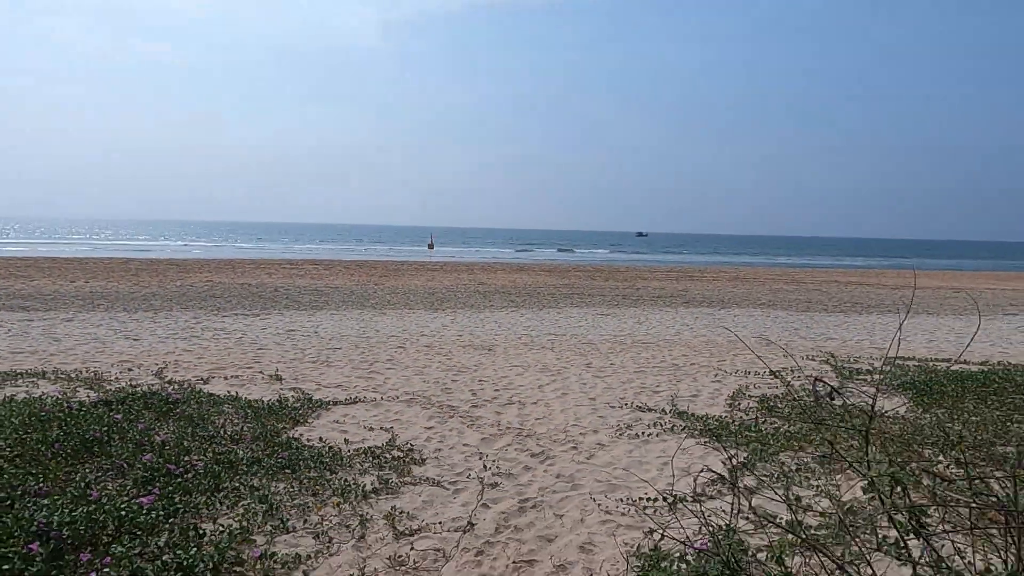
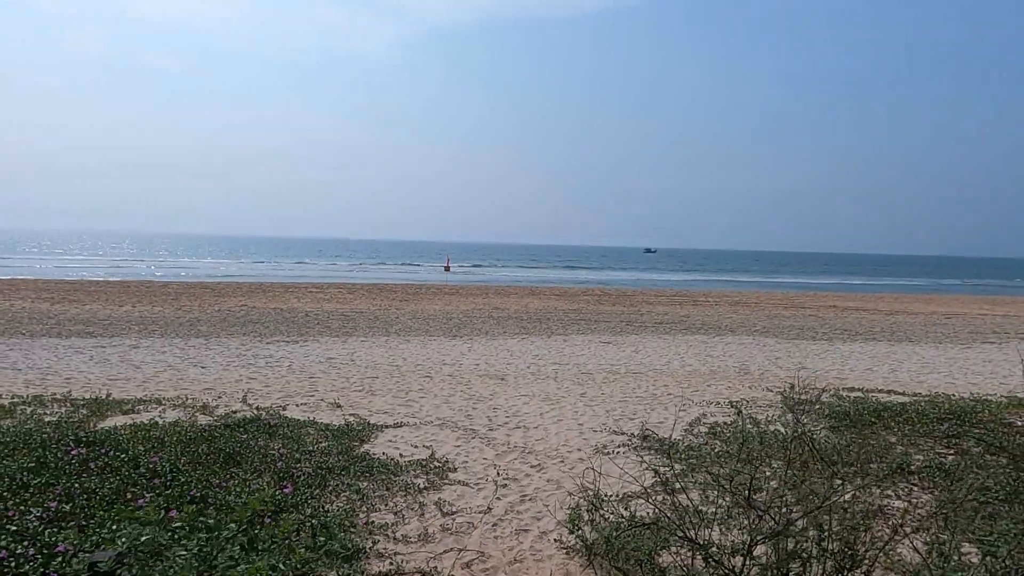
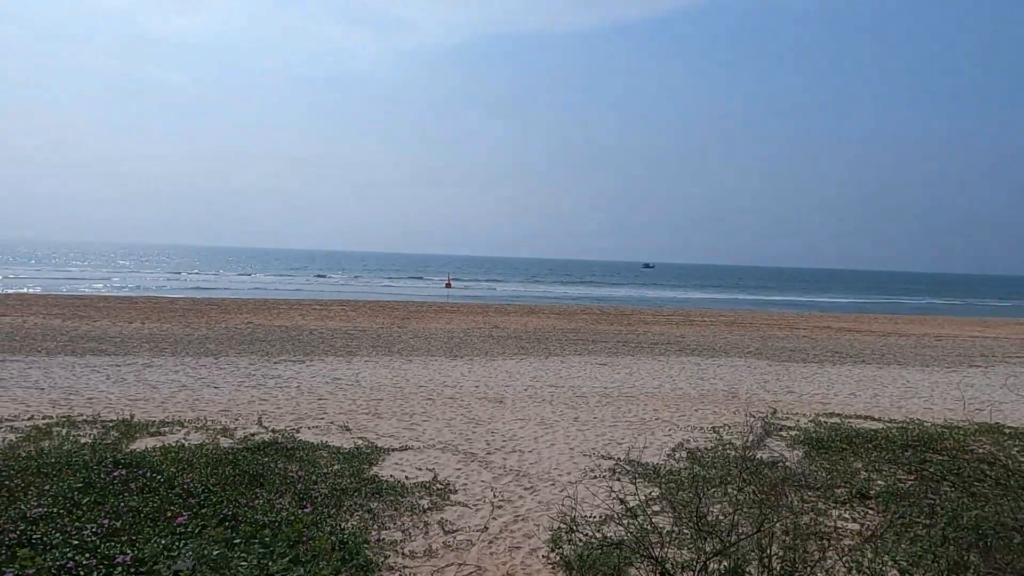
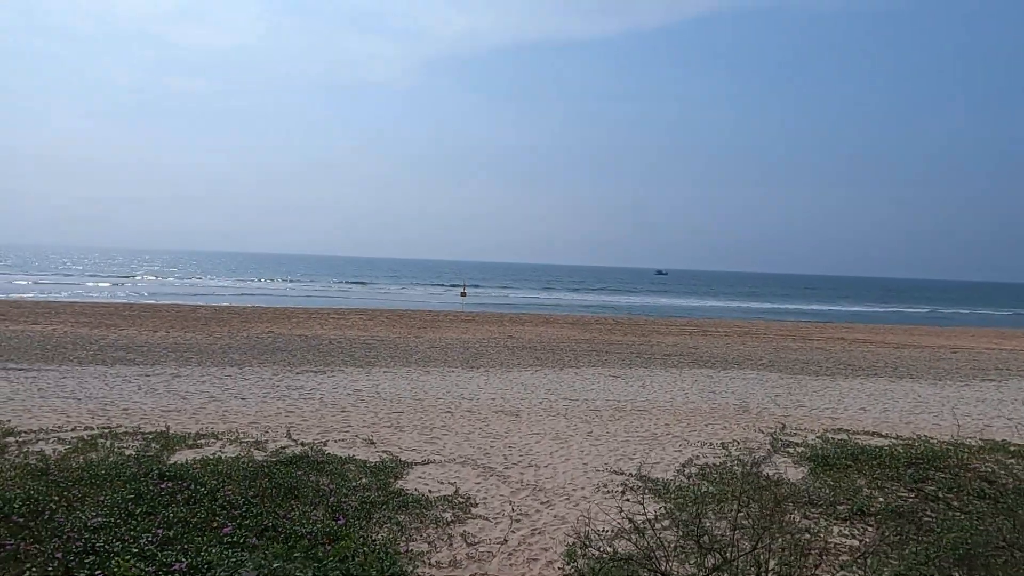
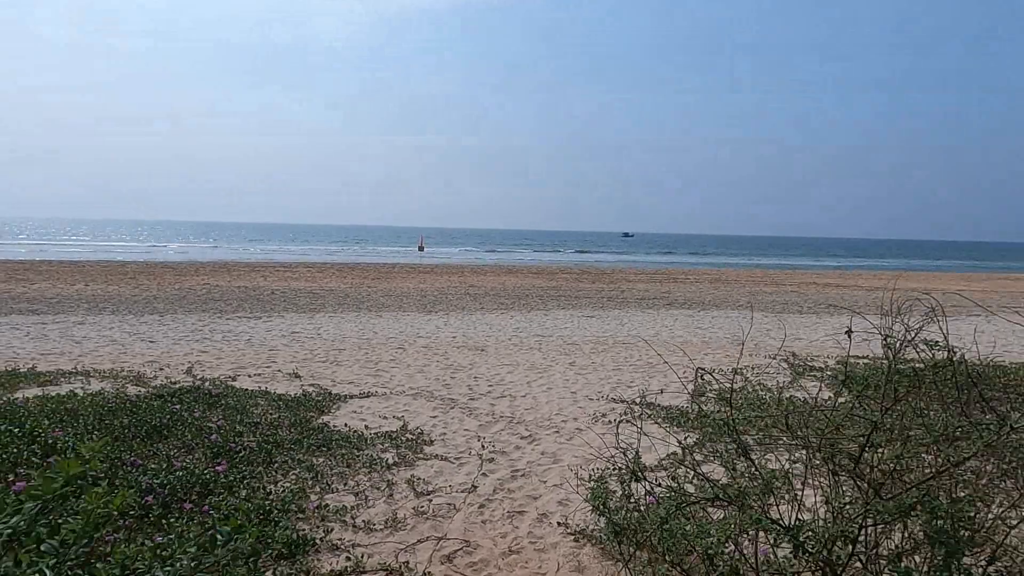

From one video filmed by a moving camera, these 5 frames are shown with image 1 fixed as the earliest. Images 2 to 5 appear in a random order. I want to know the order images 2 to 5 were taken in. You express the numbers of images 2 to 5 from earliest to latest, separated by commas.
5, 2, 3, 4
